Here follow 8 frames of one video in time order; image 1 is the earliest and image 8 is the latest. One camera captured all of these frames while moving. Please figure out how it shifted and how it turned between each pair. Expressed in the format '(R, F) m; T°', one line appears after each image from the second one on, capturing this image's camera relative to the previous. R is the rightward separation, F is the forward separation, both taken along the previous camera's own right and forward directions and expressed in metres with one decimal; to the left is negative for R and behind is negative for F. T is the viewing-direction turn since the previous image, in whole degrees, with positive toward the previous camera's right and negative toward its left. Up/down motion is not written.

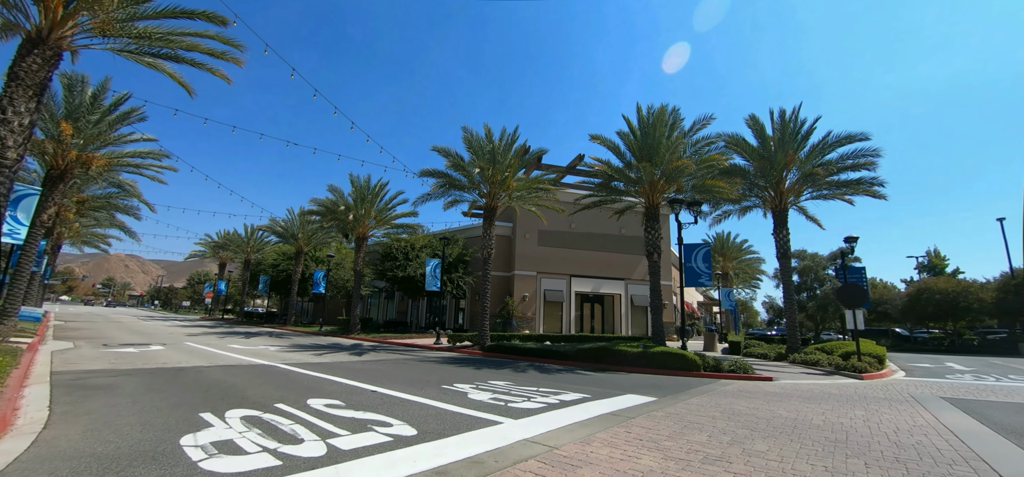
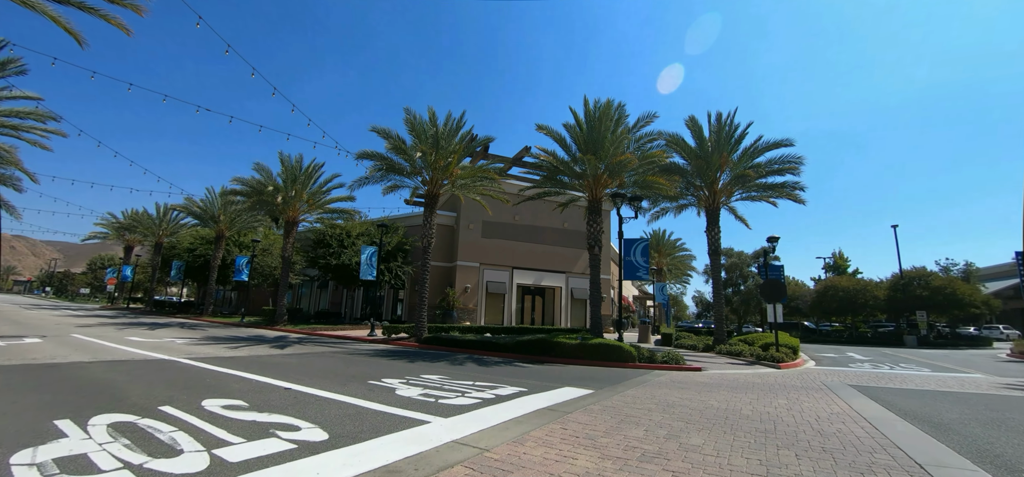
(+0.1, +0.5) m; +8°
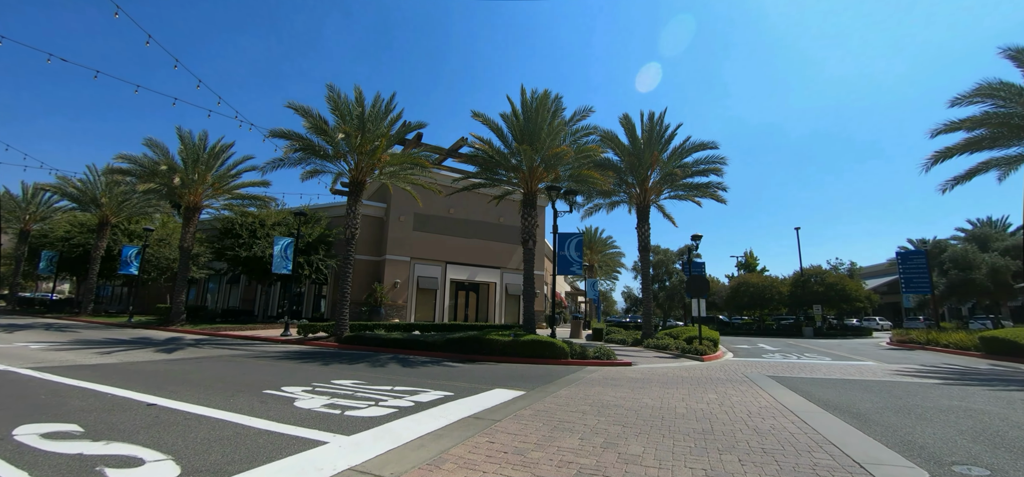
(+0.2, +0.7) m; +9°
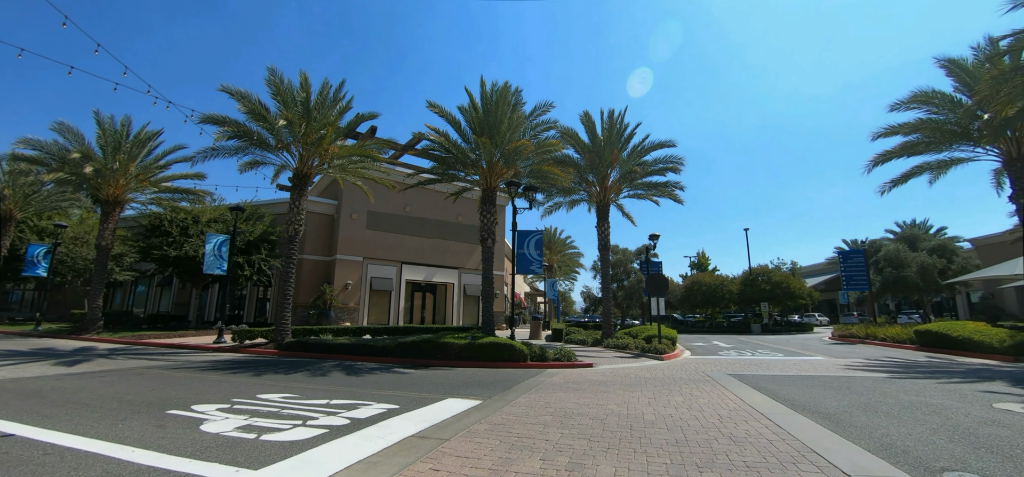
(+0.1, +0.7) m; +5°
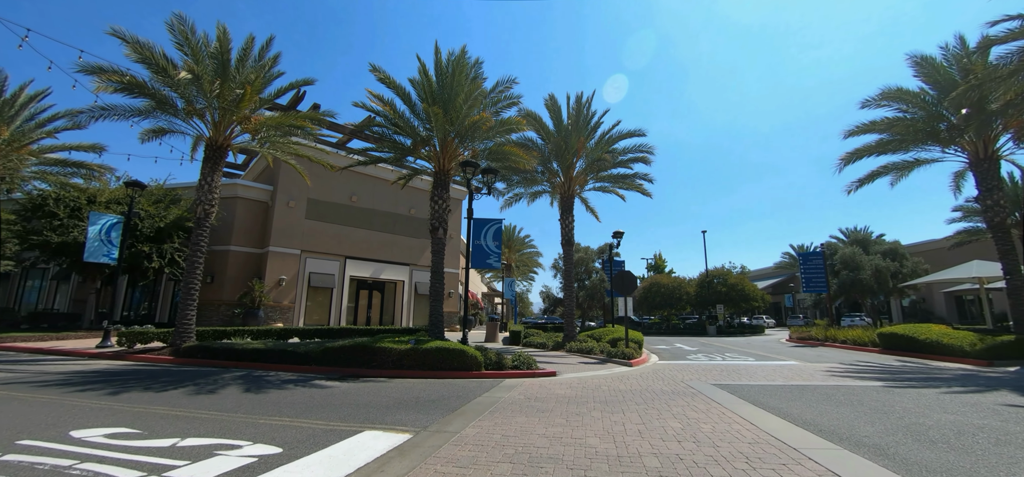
(+0.1, +1.9) m; +6°
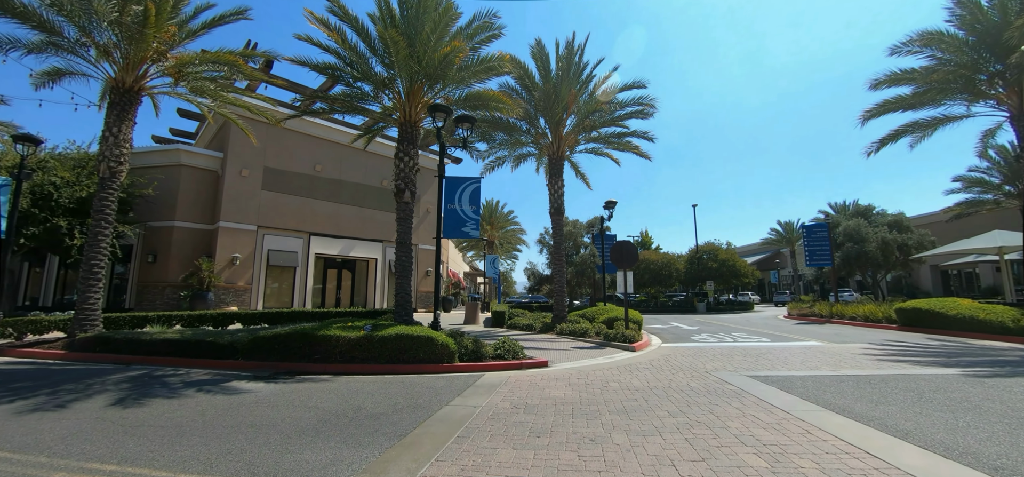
(0.0, +2.2) m; +2°
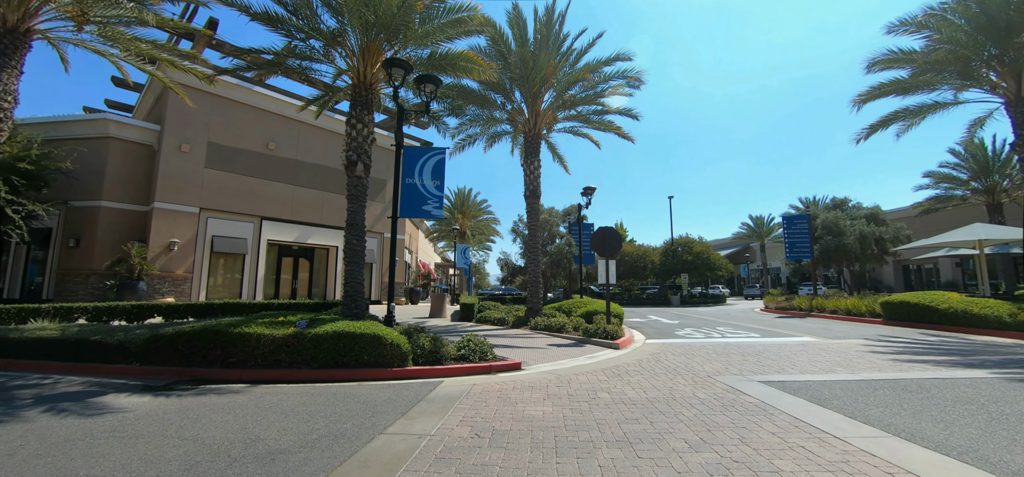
(+0.1, +1.5) m; +4°
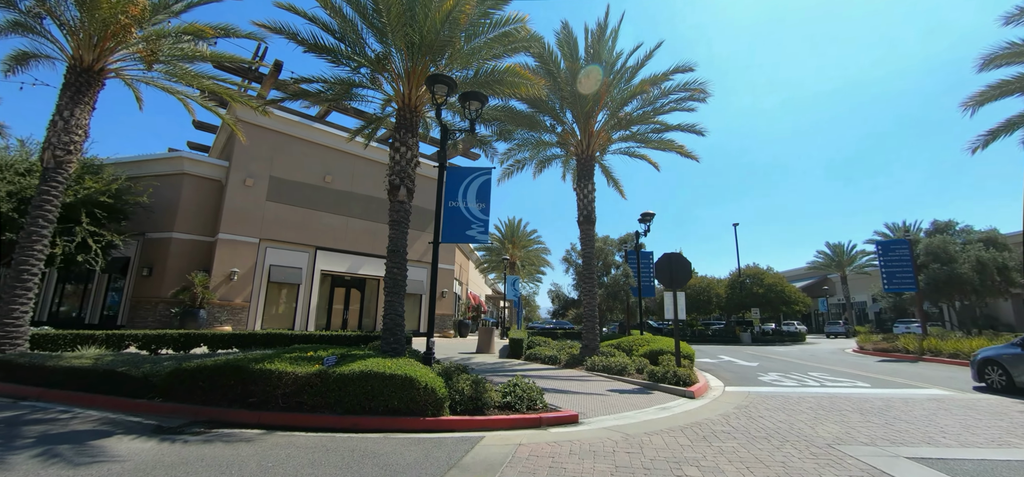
(0.0, +1.0) m; -7°
